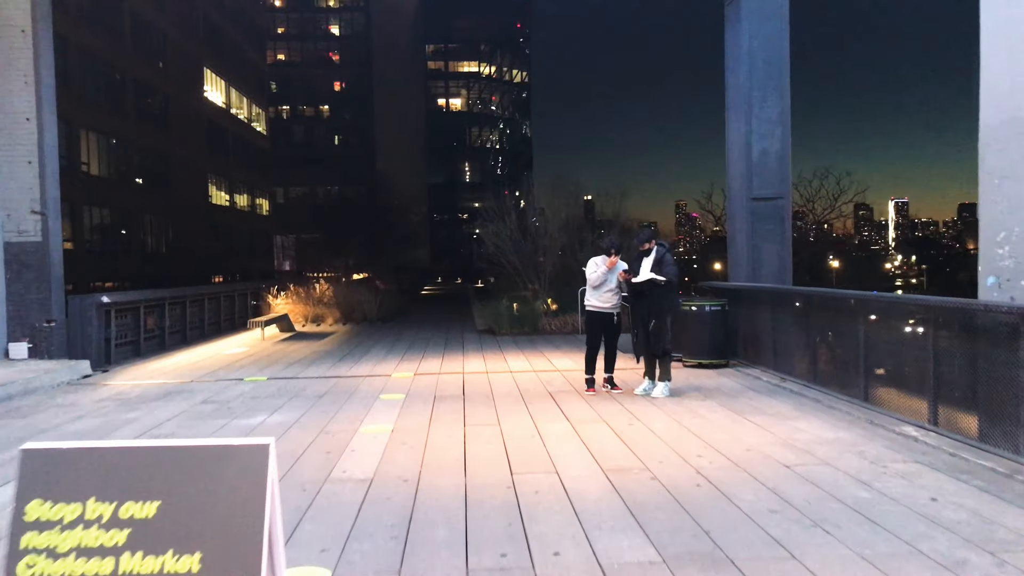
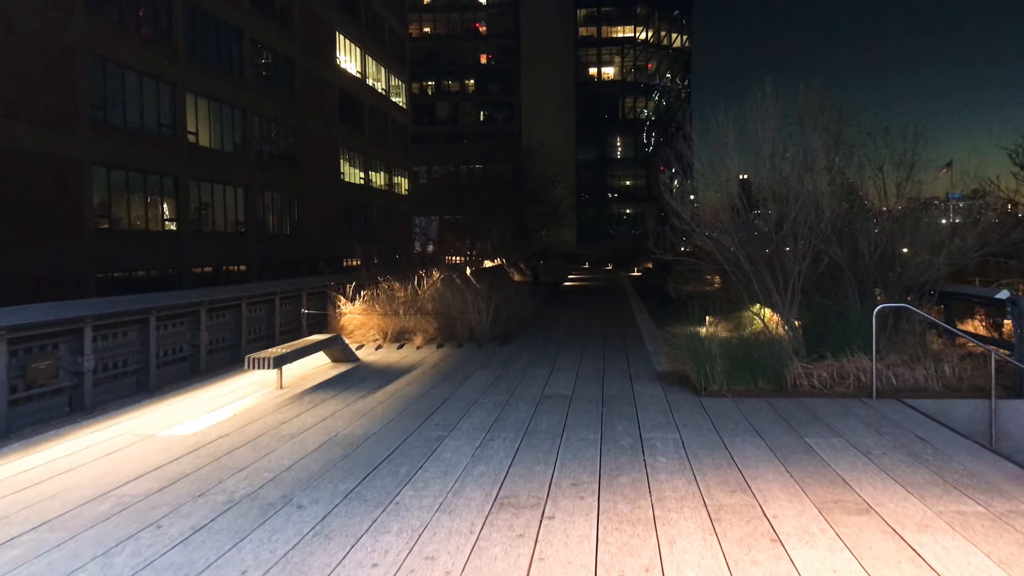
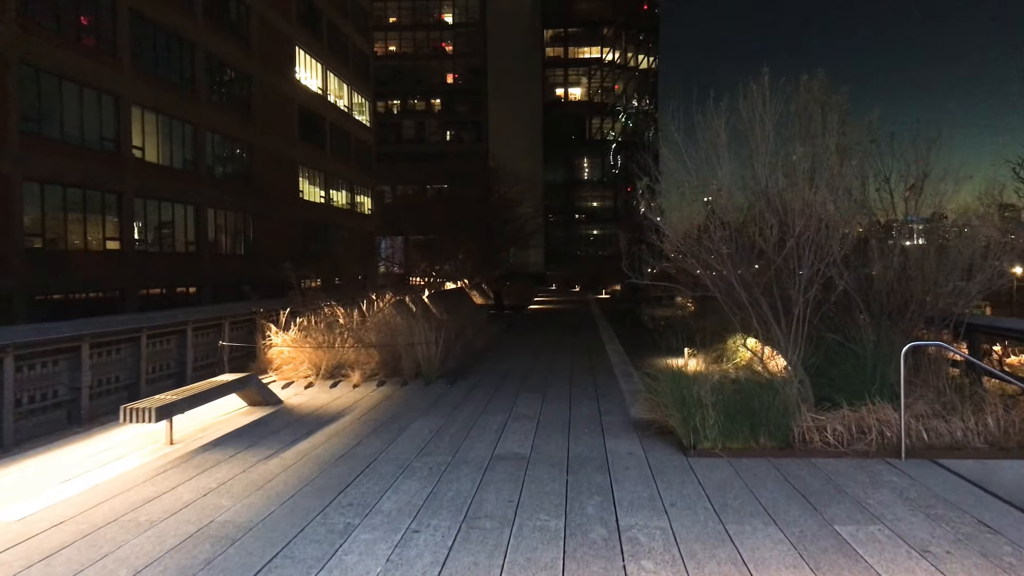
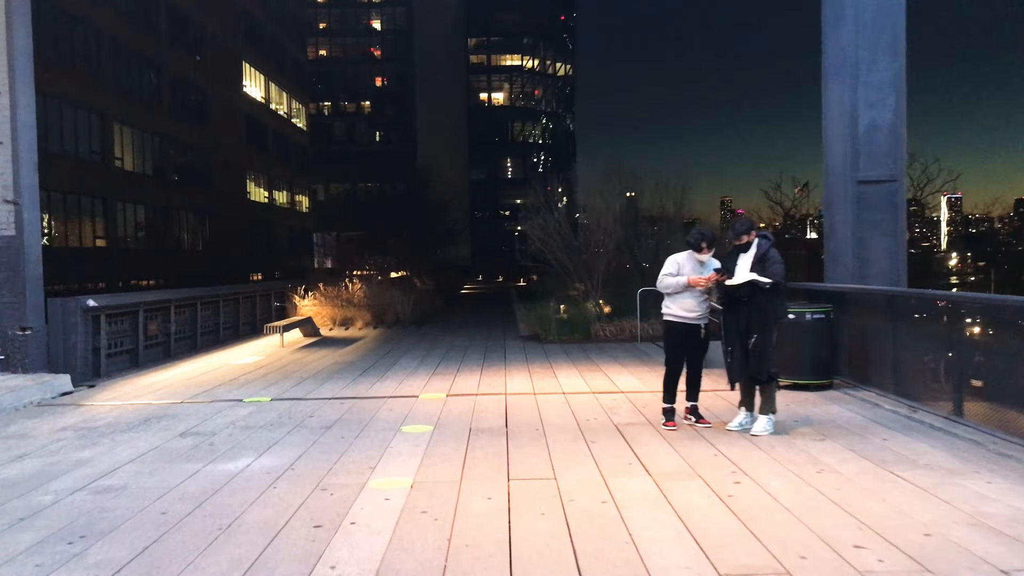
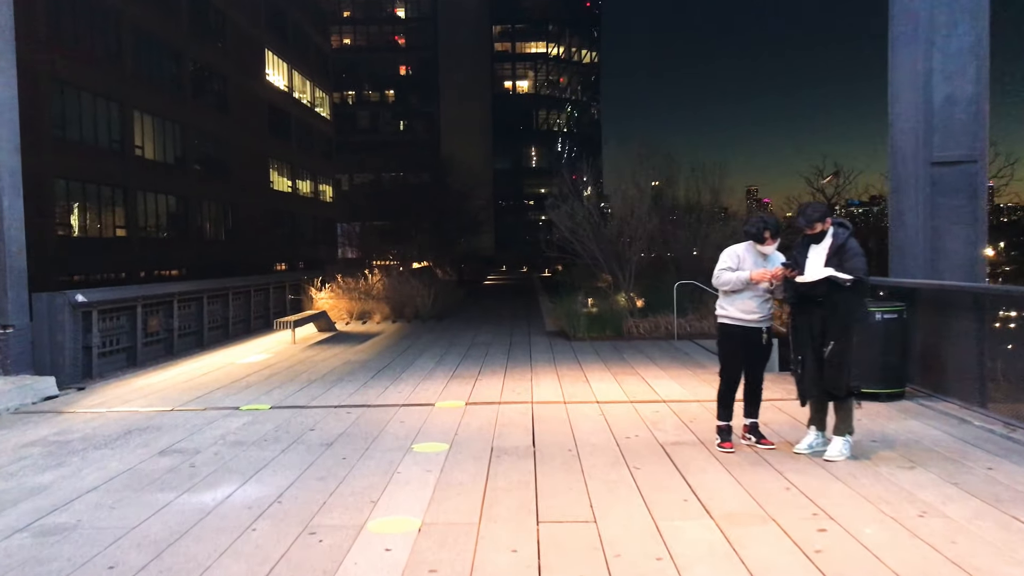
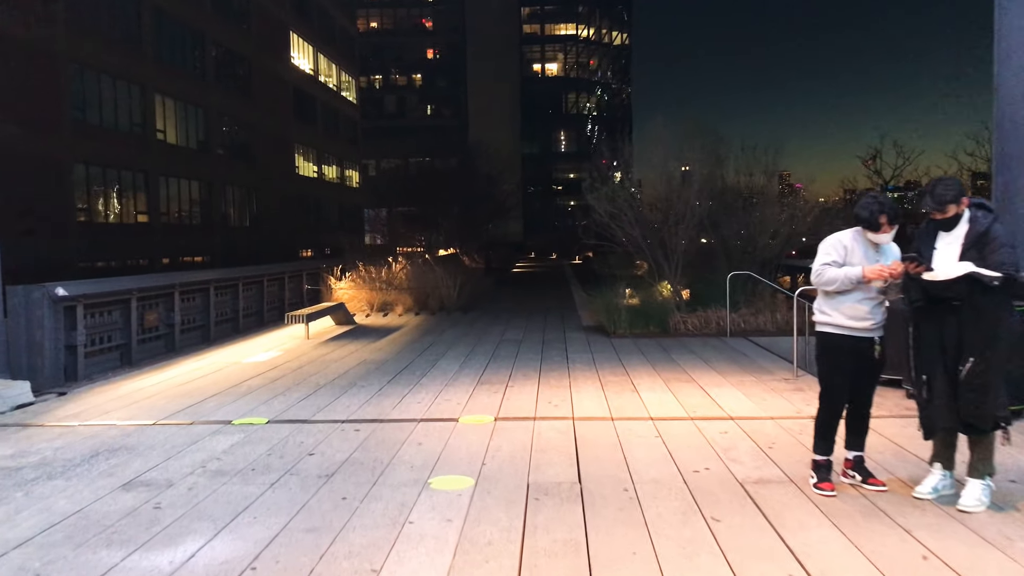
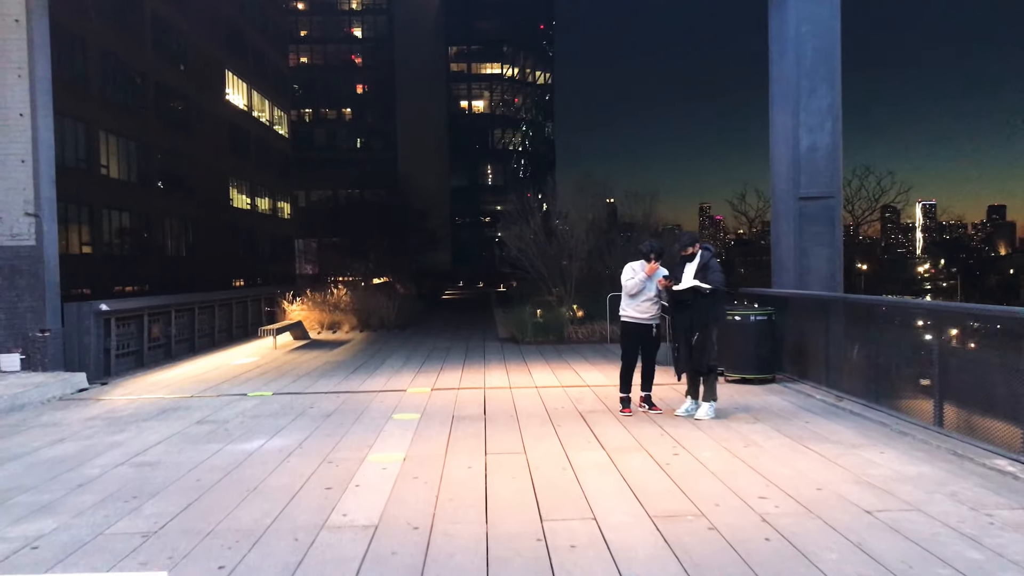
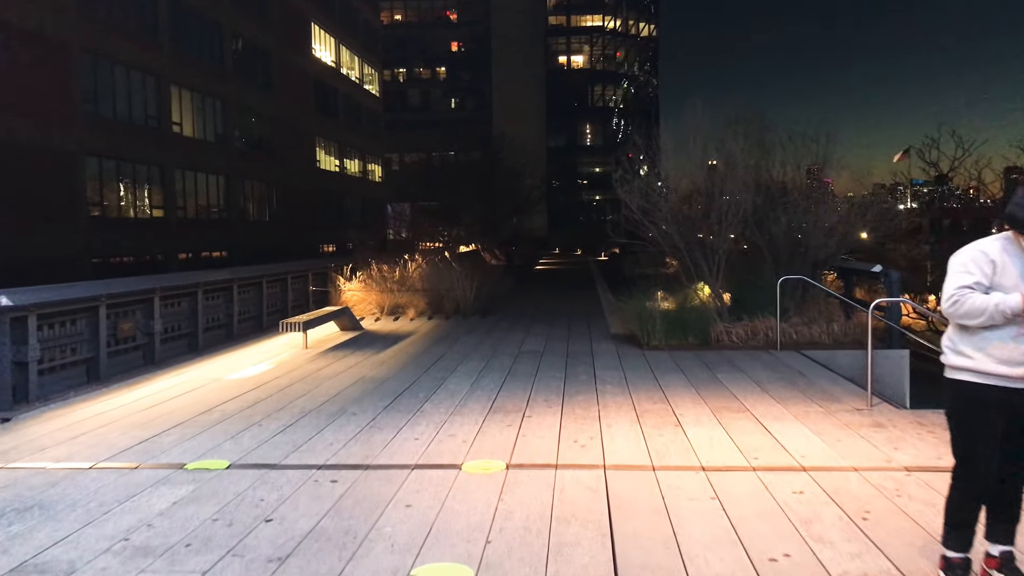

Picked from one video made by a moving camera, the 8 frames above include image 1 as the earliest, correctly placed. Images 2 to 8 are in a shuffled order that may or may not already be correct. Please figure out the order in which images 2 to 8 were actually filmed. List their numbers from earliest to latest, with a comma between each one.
7, 4, 5, 6, 8, 2, 3
